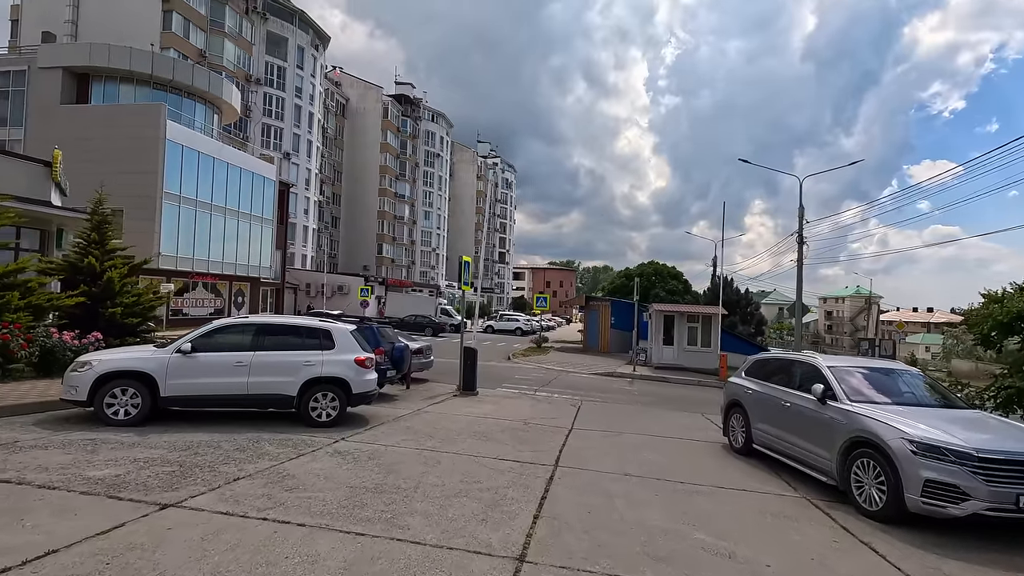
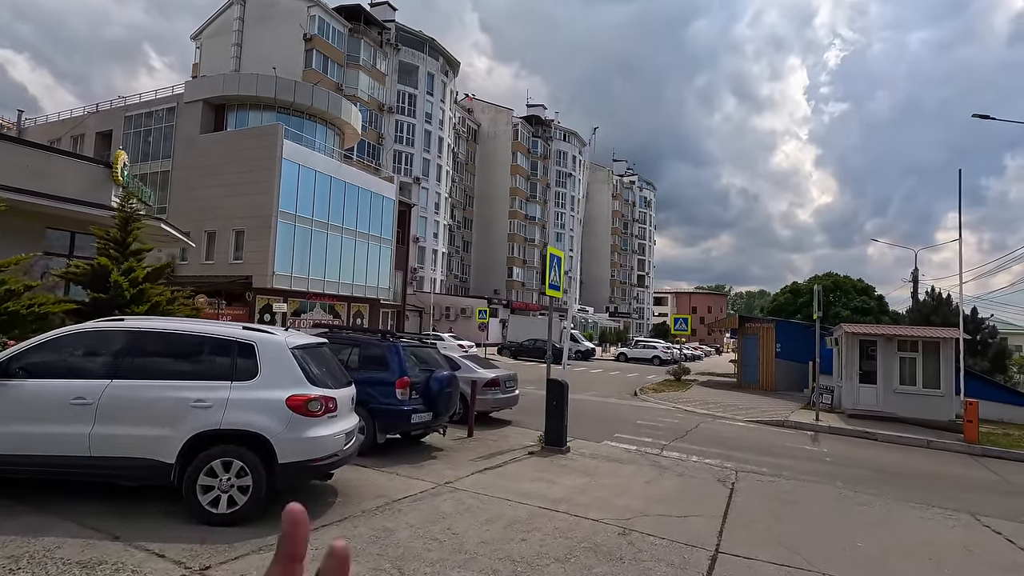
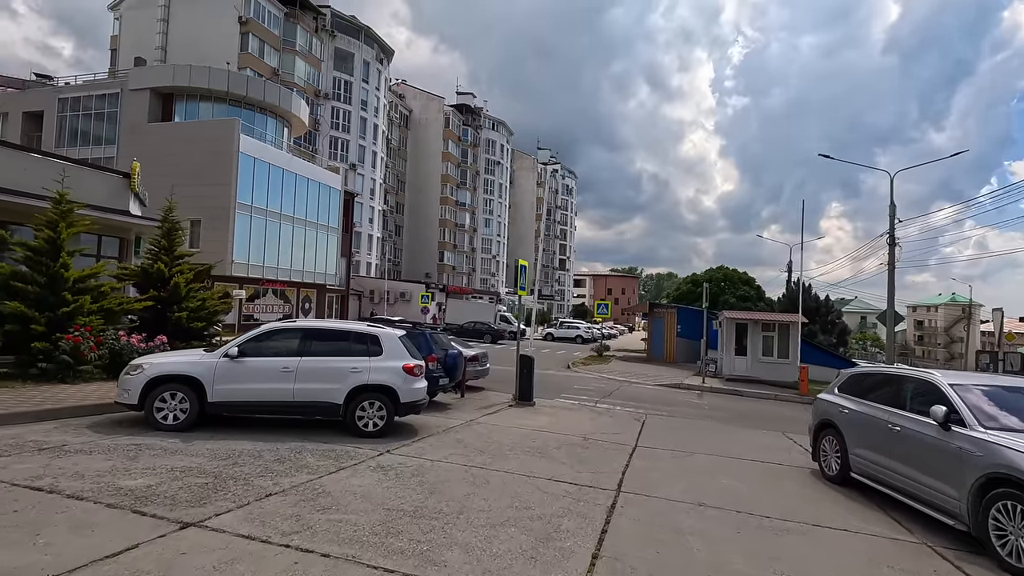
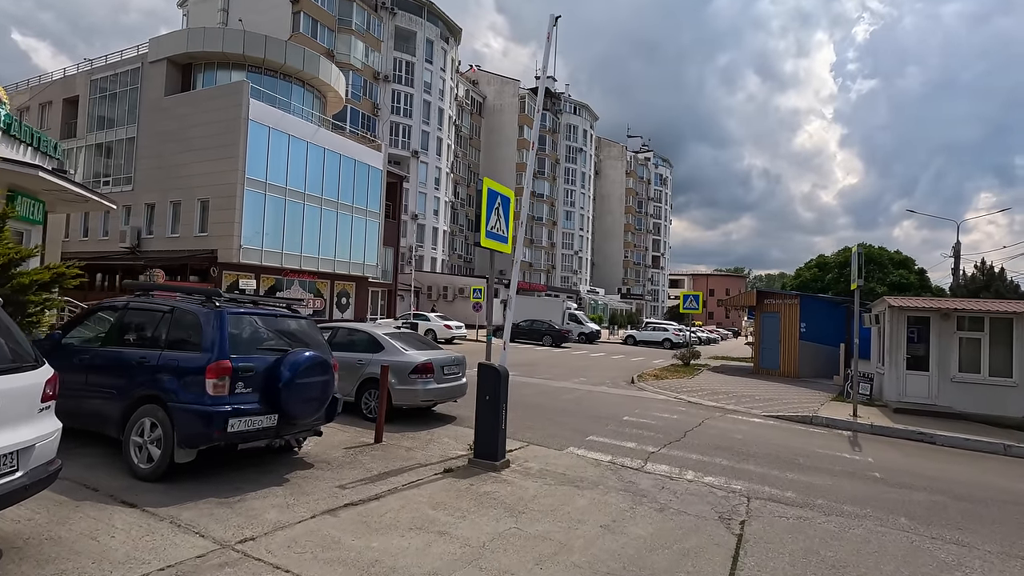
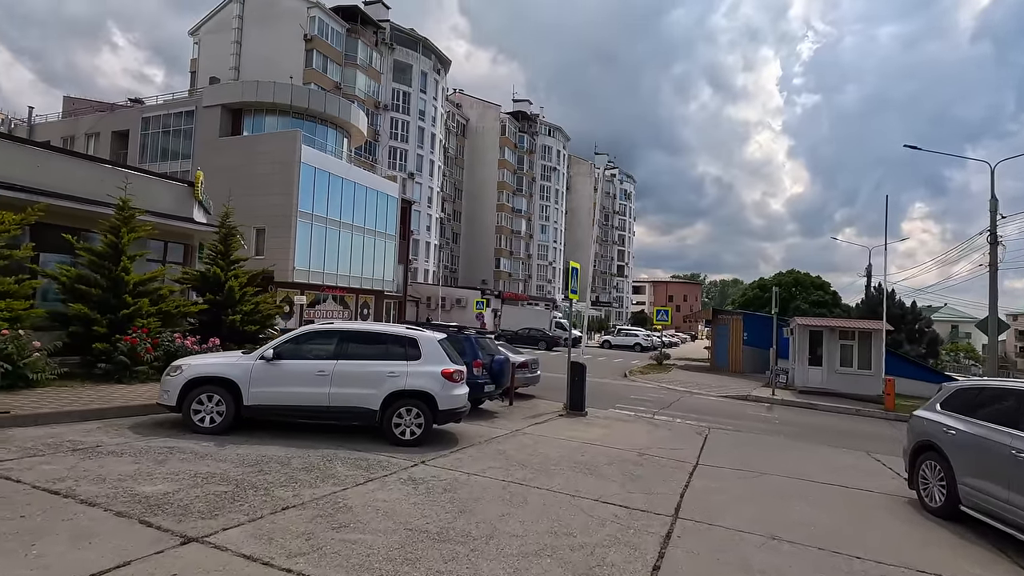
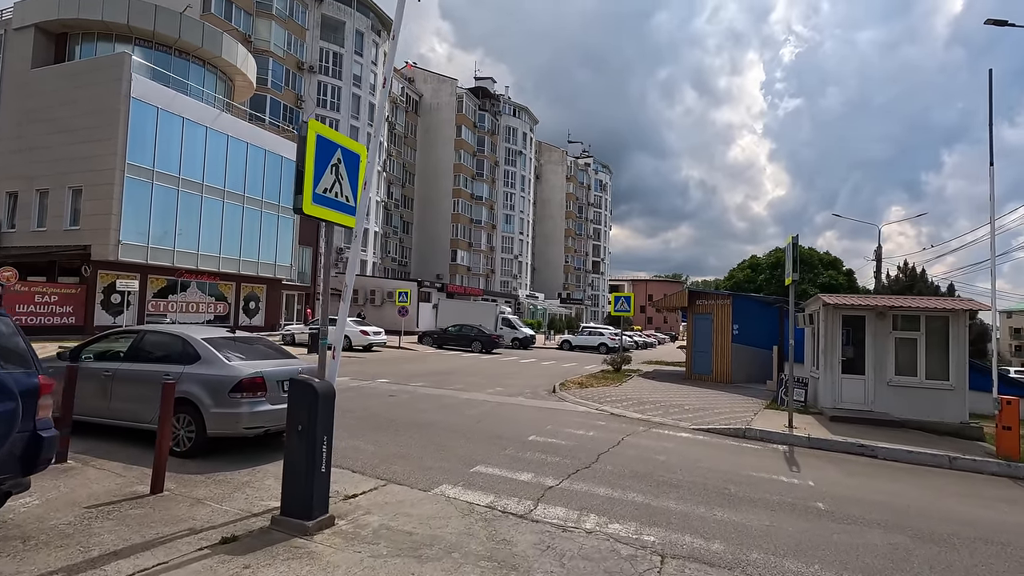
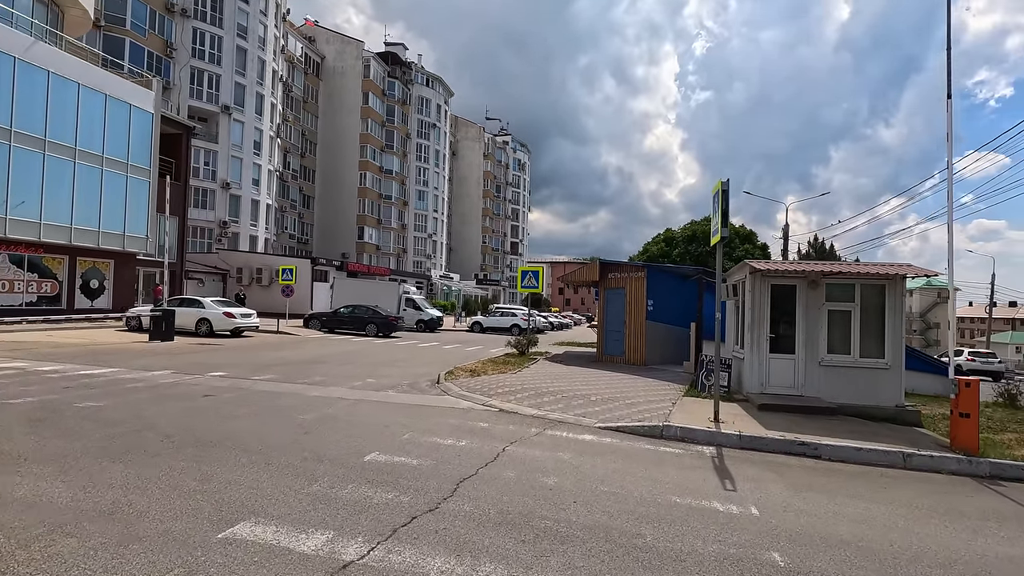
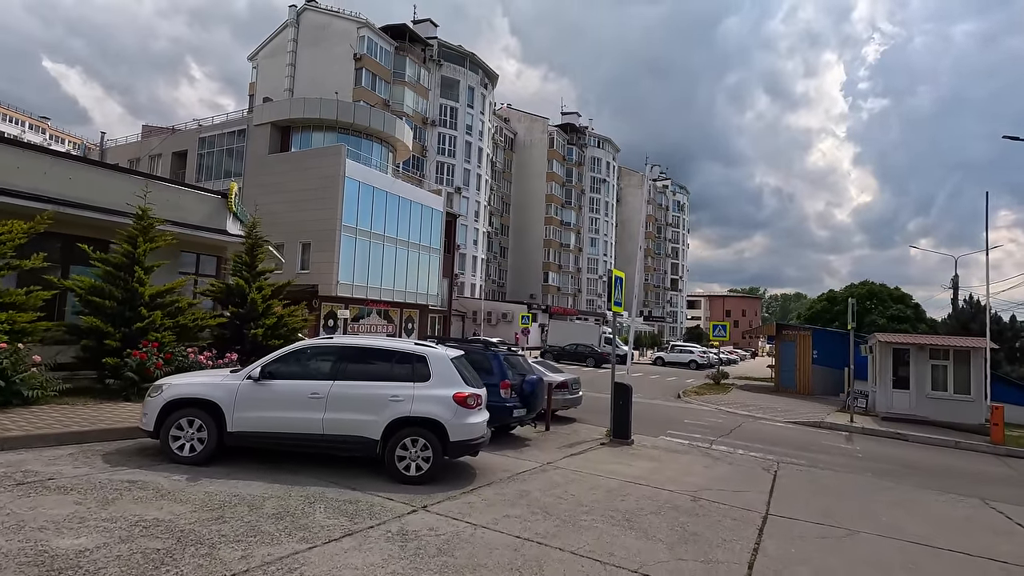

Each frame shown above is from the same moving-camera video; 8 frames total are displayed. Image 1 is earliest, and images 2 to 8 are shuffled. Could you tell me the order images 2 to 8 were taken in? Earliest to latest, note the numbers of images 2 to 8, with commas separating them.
3, 5, 8, 2, 4, 6, 7
